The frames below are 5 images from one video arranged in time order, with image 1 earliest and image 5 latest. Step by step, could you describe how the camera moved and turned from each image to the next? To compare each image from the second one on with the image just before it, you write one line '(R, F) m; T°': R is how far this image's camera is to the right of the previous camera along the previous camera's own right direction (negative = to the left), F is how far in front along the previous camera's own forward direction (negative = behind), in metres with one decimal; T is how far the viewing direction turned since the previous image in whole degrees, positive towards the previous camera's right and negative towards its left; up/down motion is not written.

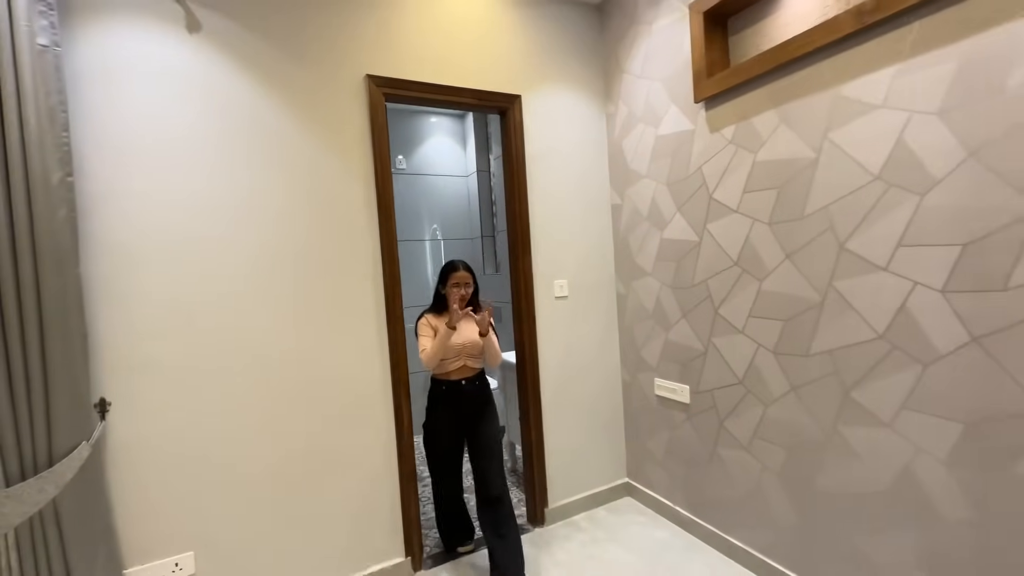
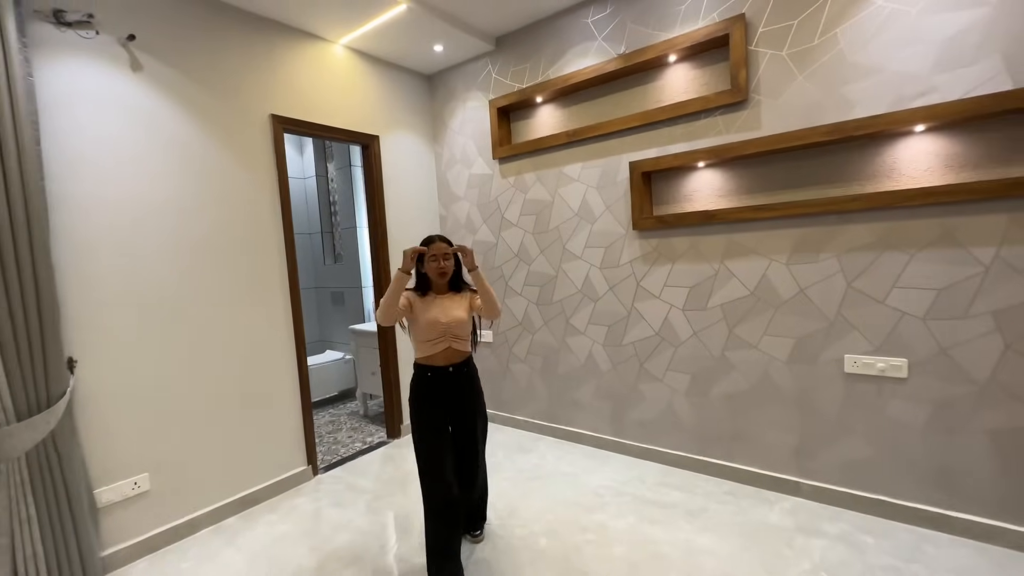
(-0.6, -1.1) m; +26°
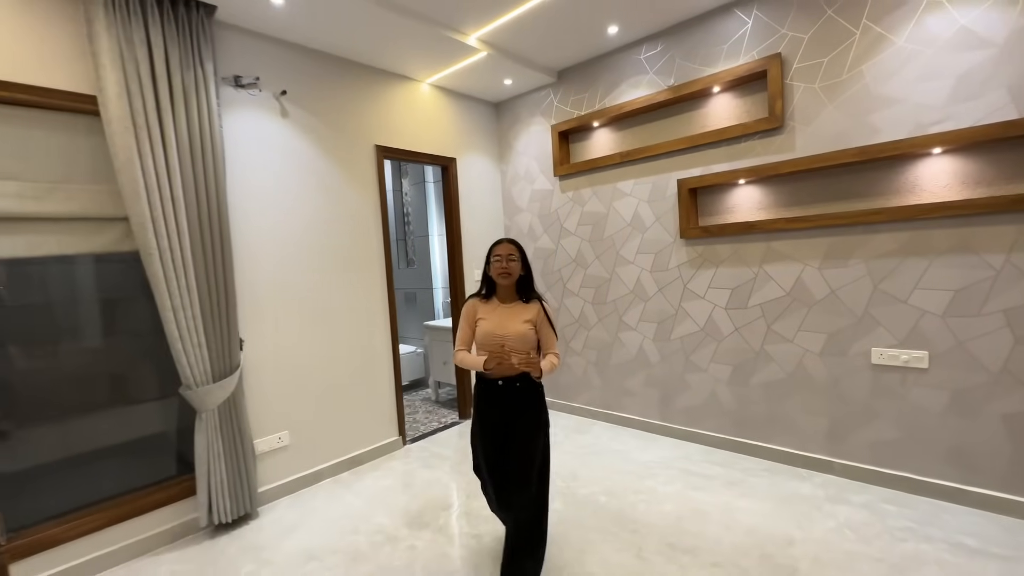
(-0.1, -0.5) m; -5°
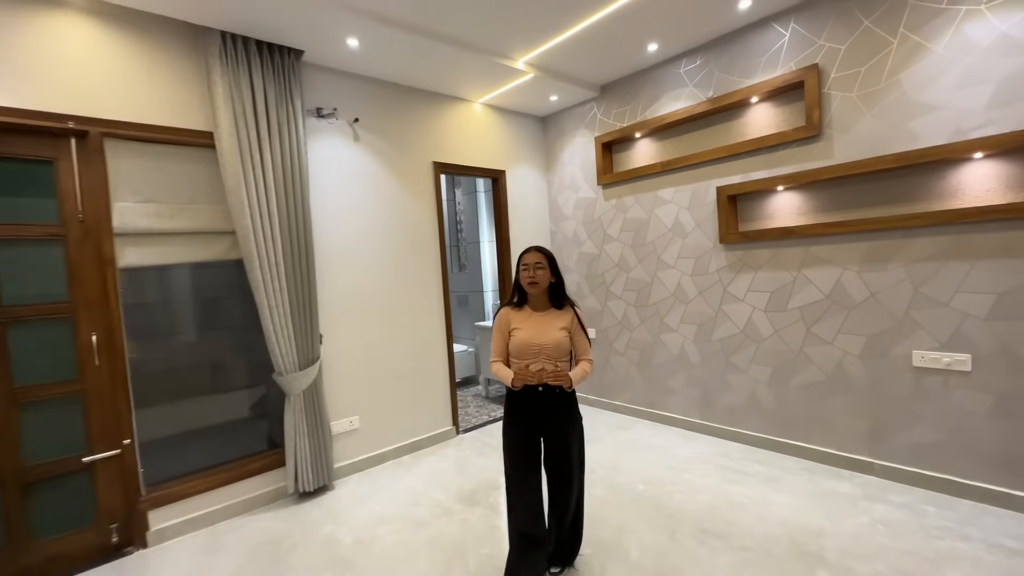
(0.0, -0.3) m; -6°
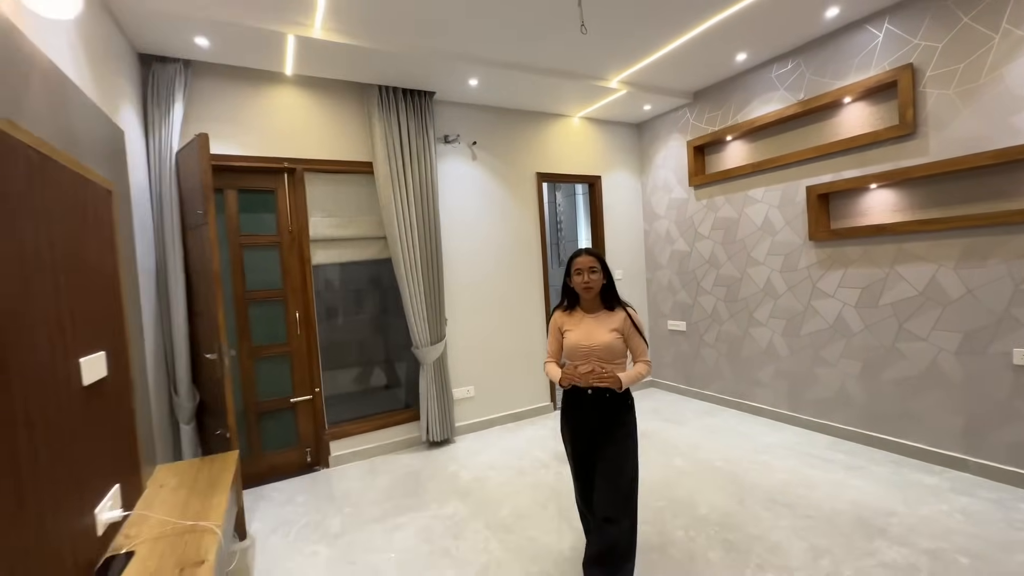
(+0.1, -0.5) m; -13°
